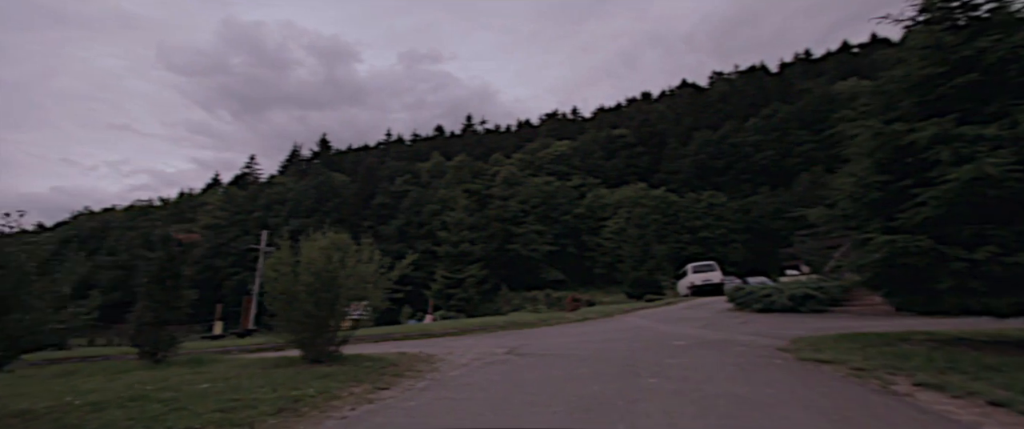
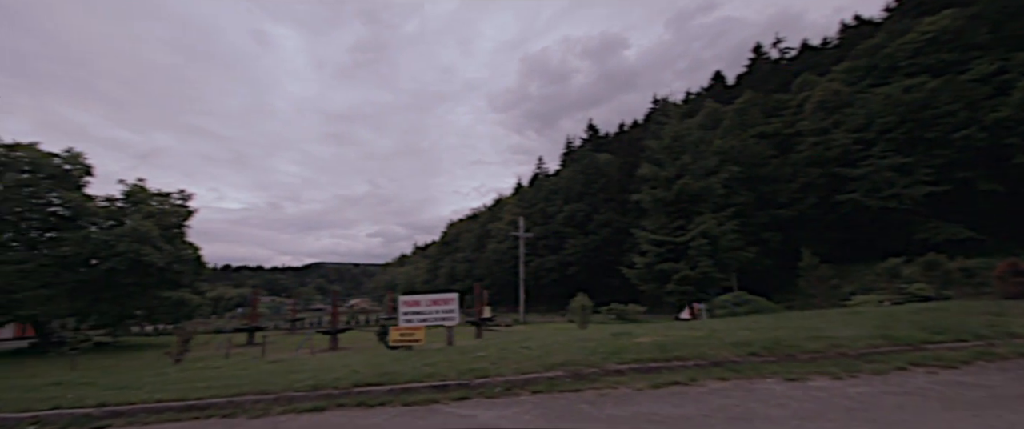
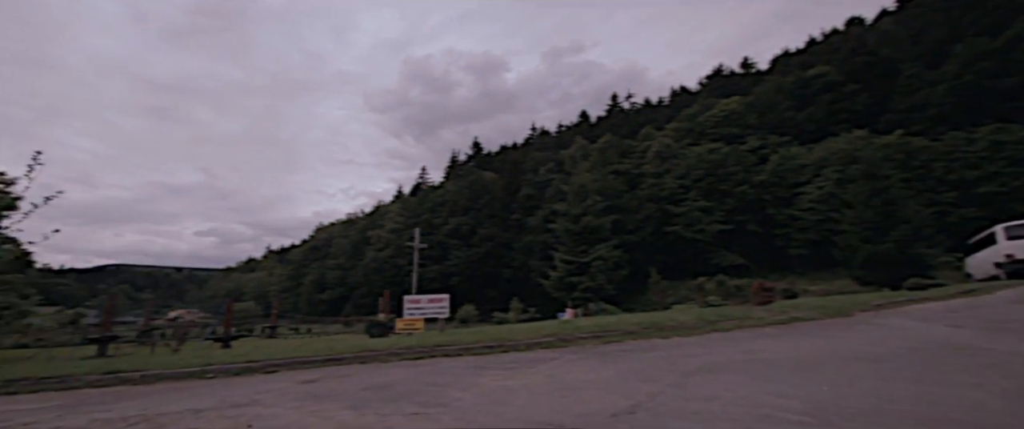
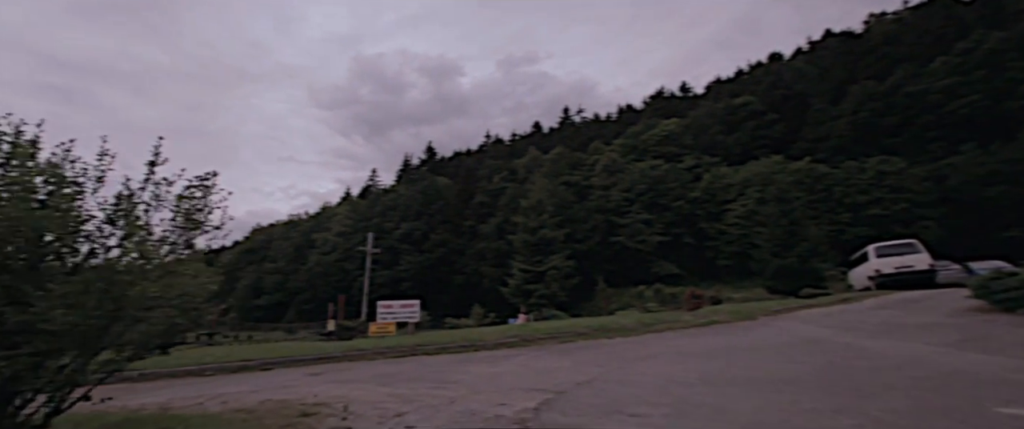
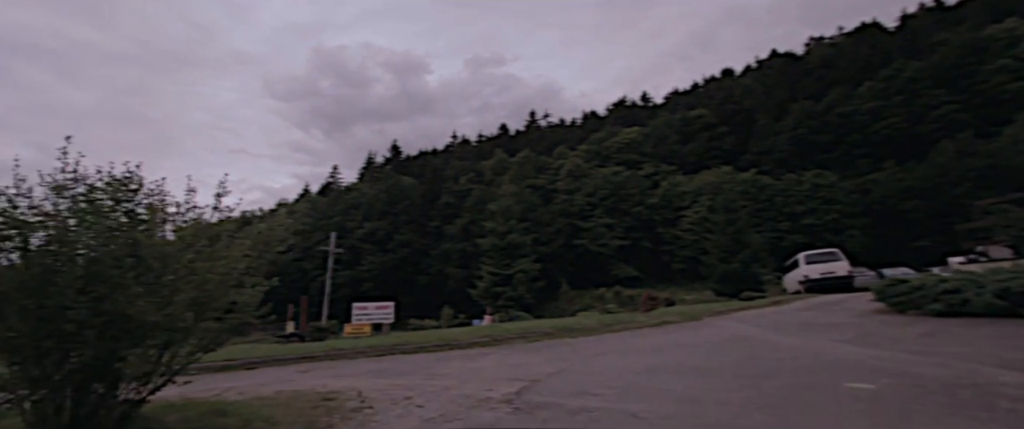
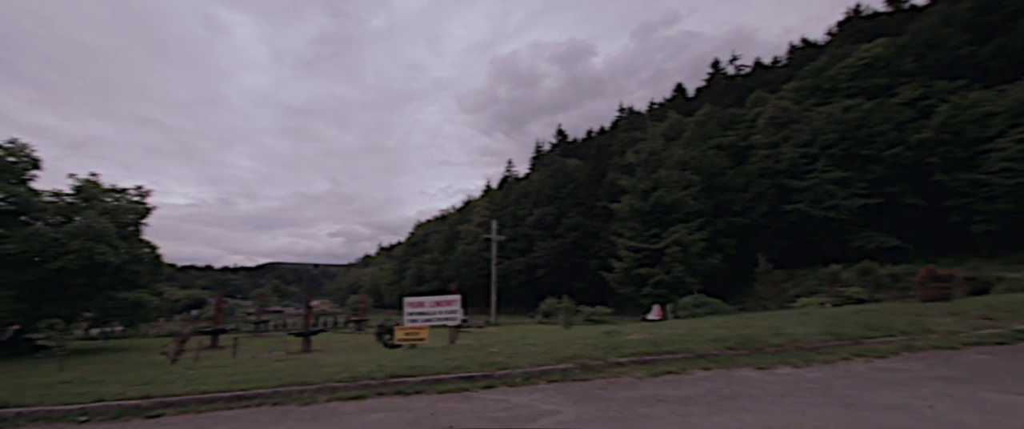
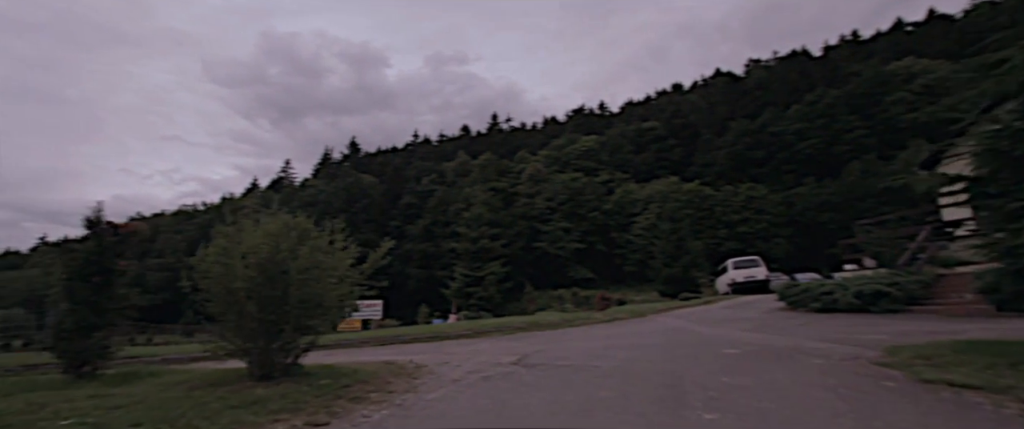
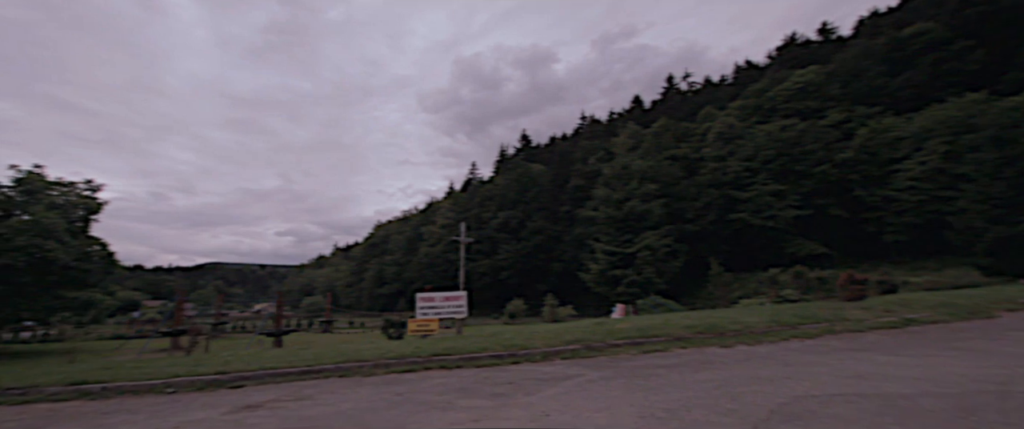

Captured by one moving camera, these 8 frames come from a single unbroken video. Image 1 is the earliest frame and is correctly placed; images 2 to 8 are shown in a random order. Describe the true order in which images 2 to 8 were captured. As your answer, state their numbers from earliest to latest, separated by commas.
7, 5, 4, 3, 8, 6, 2
